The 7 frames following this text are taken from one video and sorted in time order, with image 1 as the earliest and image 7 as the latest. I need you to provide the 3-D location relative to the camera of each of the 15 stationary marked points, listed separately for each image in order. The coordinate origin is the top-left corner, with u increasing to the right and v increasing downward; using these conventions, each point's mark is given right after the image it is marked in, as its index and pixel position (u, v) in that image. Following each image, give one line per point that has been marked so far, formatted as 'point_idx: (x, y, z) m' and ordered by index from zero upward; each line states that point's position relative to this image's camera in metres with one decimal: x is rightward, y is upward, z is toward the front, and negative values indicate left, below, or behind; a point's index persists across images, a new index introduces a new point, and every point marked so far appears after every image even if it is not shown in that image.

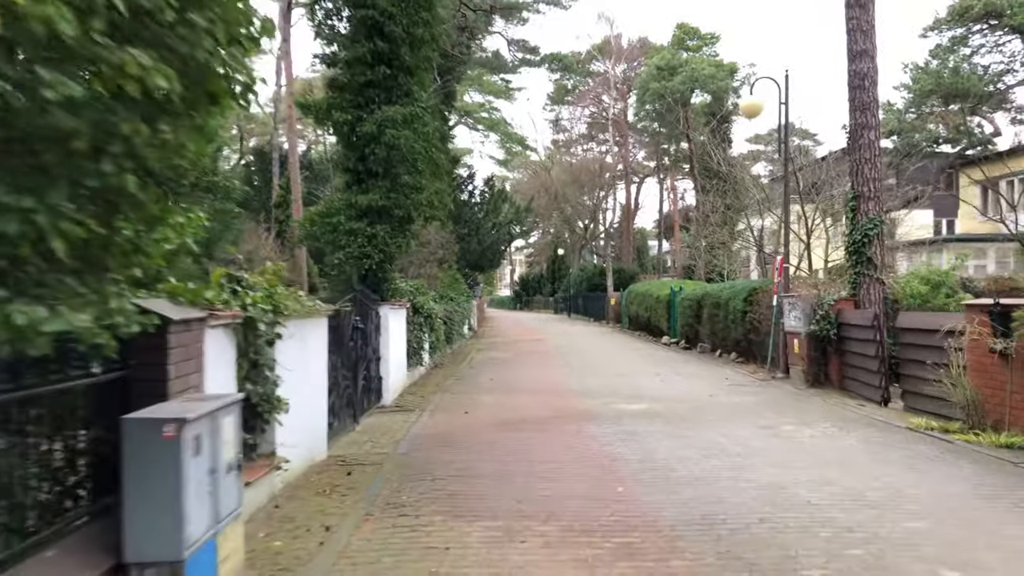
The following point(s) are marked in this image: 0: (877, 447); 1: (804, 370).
0: (+3.8, -1.7, +8.6) m
1: (+5.0, -1.5, +14.5) m
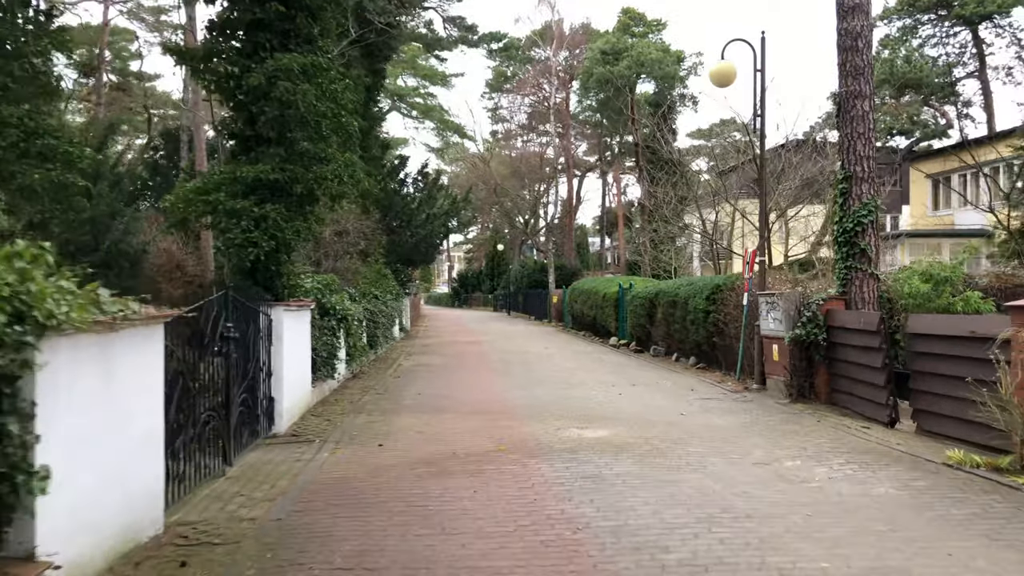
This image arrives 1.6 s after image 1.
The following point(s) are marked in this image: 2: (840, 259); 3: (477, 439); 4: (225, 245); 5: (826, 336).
0: (+3.2, -1.6, +6.4) m
1: (+4.0, -1.4, +12.4) m
2: (+4.8, +0.4, +12.2) m
3: (-0.4, -1.6, +9.1) m
4: (-3.4, +0.5, +9.8) m
5: (+4.4, -0.7, +11.7) m
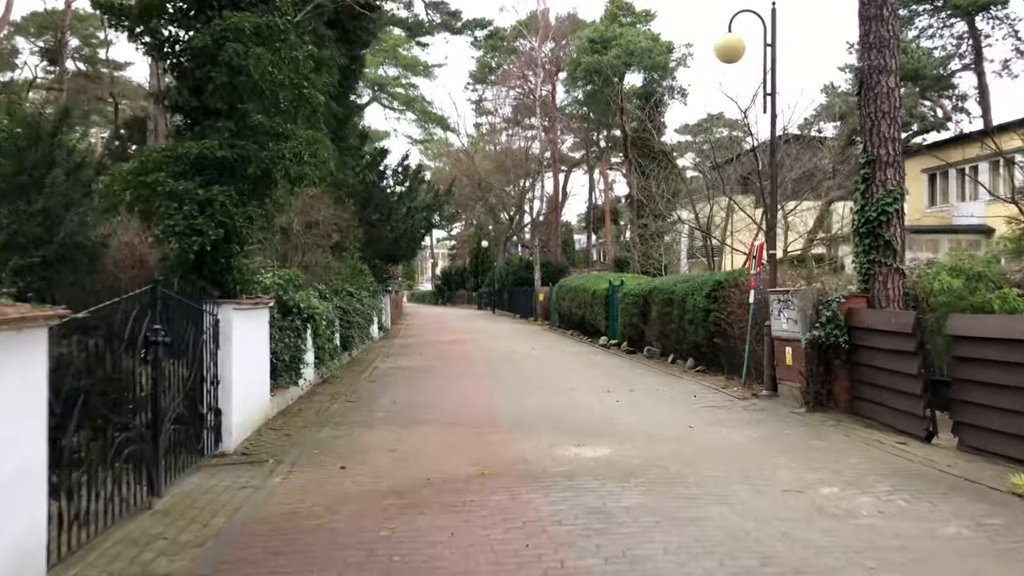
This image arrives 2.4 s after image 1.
0: (+3.1, -1.6, +5.2) m
1: (+3.8, -1.4, +11.2) m
2: (+4.6, +0.5, +11.0) m
3: (-0.5, -1.6, +7.8) m
4: (-3.5, +0.5, +8.4) m
5: (+4.2, -0.6, +10.5) m
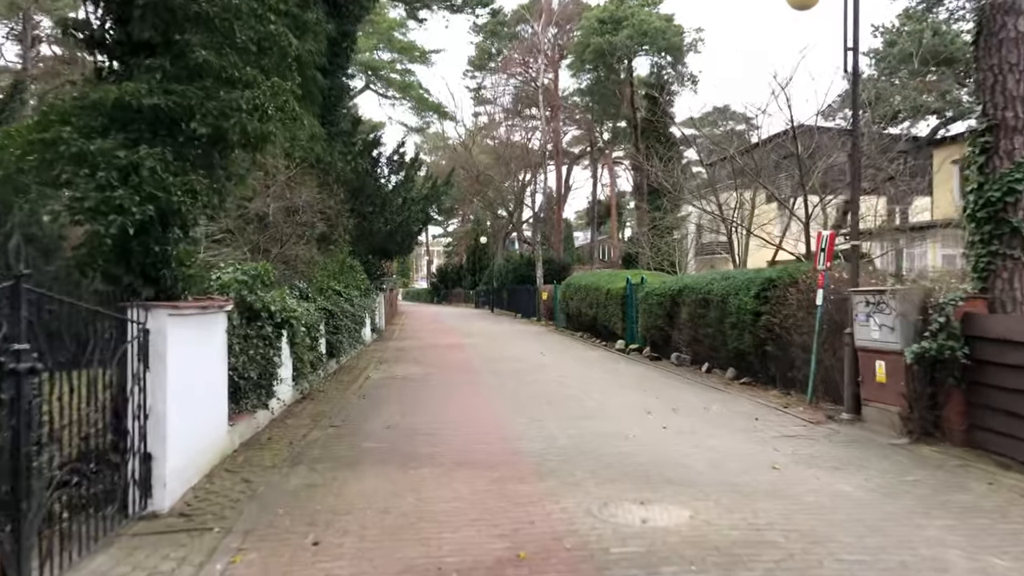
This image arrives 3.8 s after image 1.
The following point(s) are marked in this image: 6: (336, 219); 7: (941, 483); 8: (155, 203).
0: (+3.4, -1.6, +2.9) m
1: (+4.1, -1.3, +8.9) m
2: (+4.9, +0.5, +8.7) m
3: (-0.2, -1.6, +5.5) m
4: (-3.2, +0.6, +6.1) m
5: (+4.5, -0.6, +8.3) m
6: (-3.7, +1.4, +17.6) m
7: (+3.5, -1.6, +6.9) m
8: (-2.7, +0.6, +6.3) m
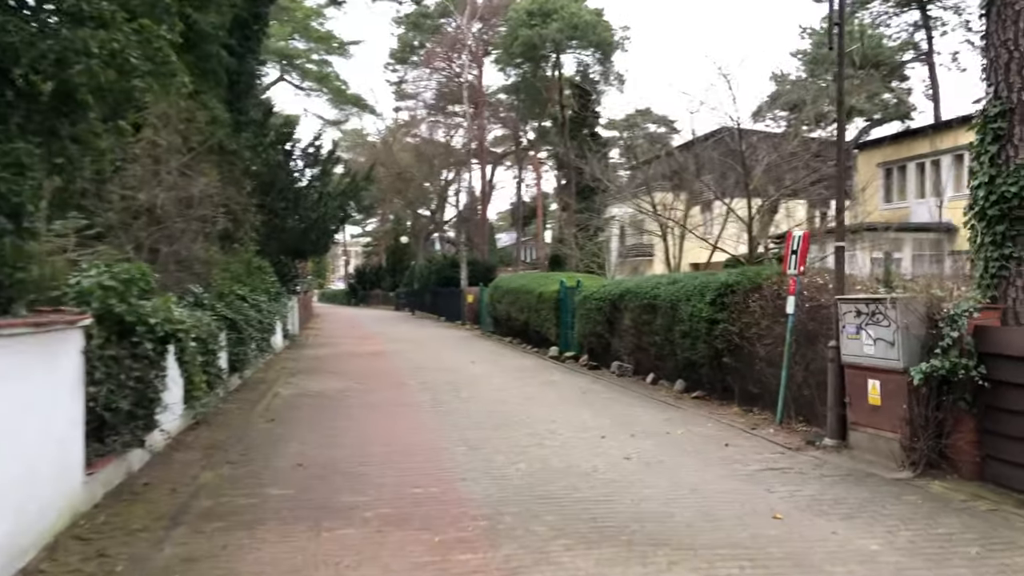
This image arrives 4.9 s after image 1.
0: (+3.4, -1.7, +1.7) m
1: (+3.5, -1.4, +7.7) m
2: (+4.3, +0.4, +7.6) m
3: (-0.4, -1.7, +3.9) m
4: (-3.5, +0.5, +4.2) m
5: (+4.0, -0.7, +7.1) m
6: (-5.0, +1.3, +15.6) m
7: (+3.2, -1.7, +5.6) m
8: (-2.9, +0.6, +4.5) m
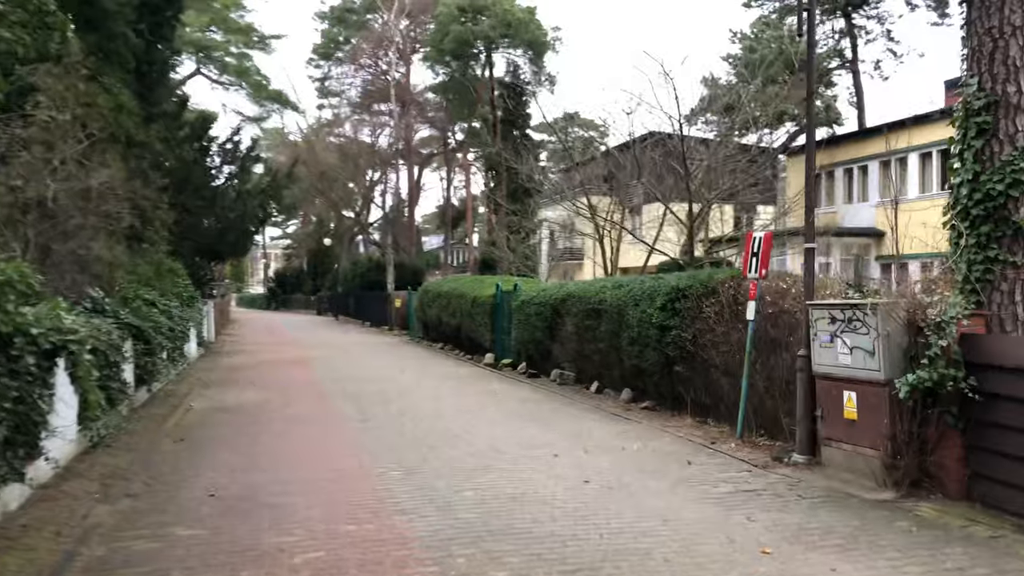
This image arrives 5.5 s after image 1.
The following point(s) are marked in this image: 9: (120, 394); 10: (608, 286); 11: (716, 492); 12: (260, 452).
0: (+3.5, -1.7, +1.1) m
1: (+3.1, -1.5, +7.2) m
2: (+3.9, +0.4, +7.1) m
3: (-0.5, -1.7, +3.0) m
4: (-3.5, +0.5, +3.0) m
5: (+3.6, -0.7, +6.6) m
6: (-6.1, +1.3, +14.2) m
7: (+2.9, -1.7, +5.0) m
8: (-3.1, +0.6, +3.4) m
9: (-4.7, -1.3, +10.0) m
10: (+1.6, 0.0, +13.5) m
11: (+1.7, -1.7, +7.2) m
12: (-2.7, -1.8, +9.1) m
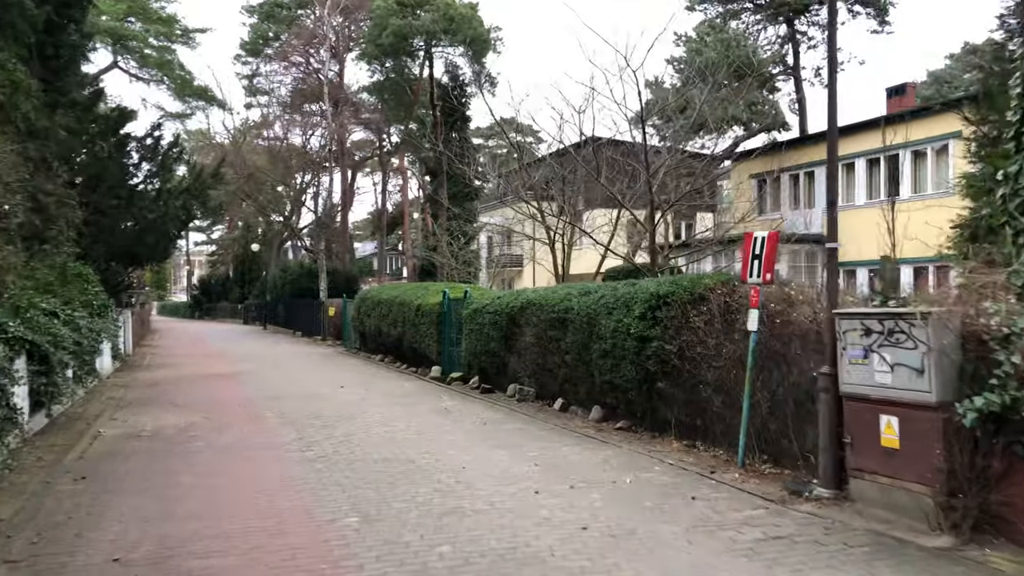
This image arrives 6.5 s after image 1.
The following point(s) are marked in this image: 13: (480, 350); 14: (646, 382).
0: (+3.9, -1.7, +0.1) m
1: (+3.0, -1.5, +6.1) m
2: (+3.8, +0.3, +6.1) m
3: (-0.3, -1.7, +1.6) m
4: (-3.3, +0.5, +1.4) m
5: (+3.5, -0.8, +5.5) m
6: (-6.8, +1.2, +12.4) m
7: (+3.0, -1.7, +3.9) m
8: (-2.8, +0.5, +1.8) m
9: (-5.0, -1.3, +8.2) m
10: (+0.9, -0.1, +12.3) m
11: (+1.6, -1.8, +6.0) m
12: (-3.0, -1.8, +7.5) m
13: (-0.6, -1.1, +15.7) m
14: (+1.7, -1.2, +10.4) m
